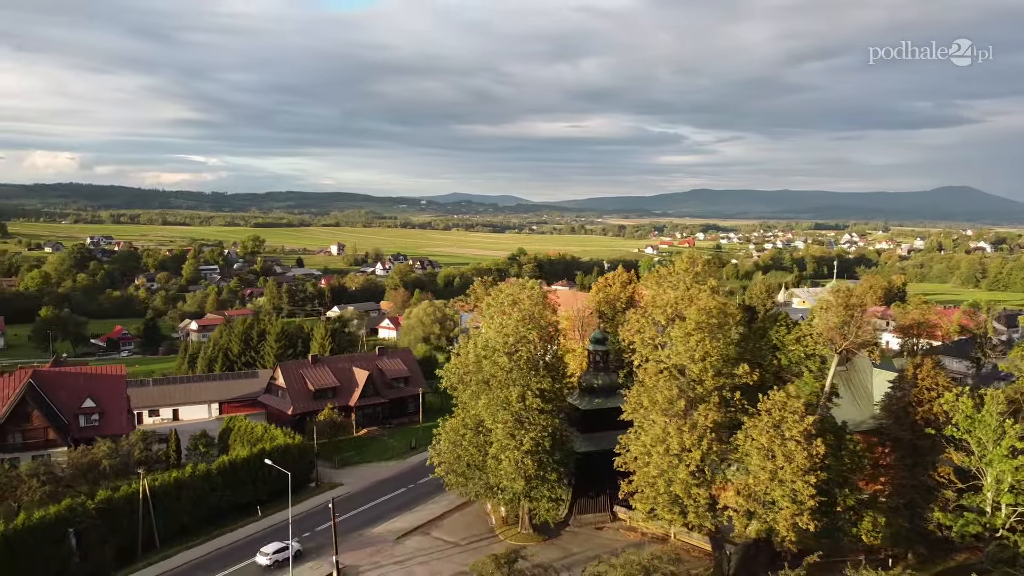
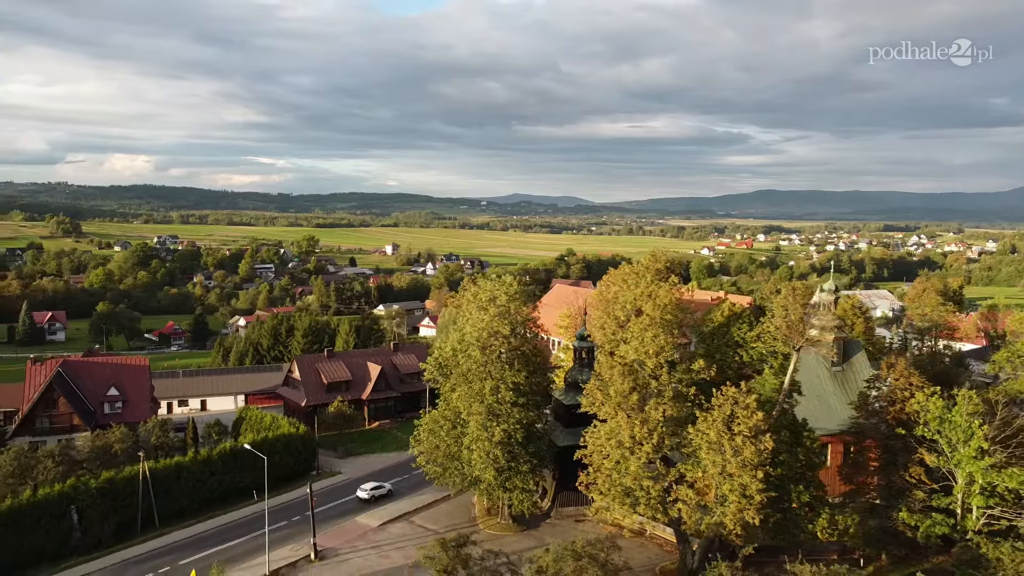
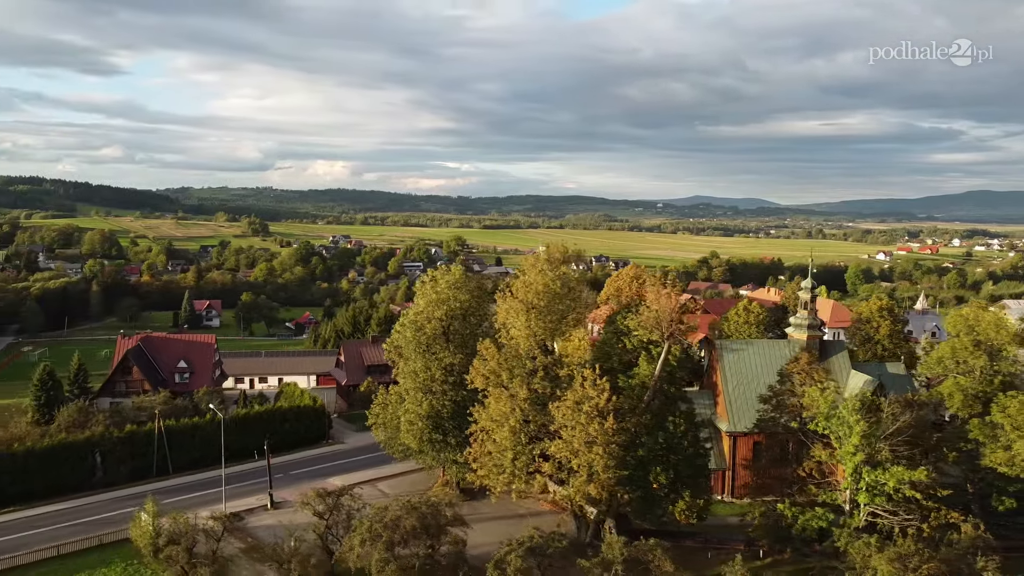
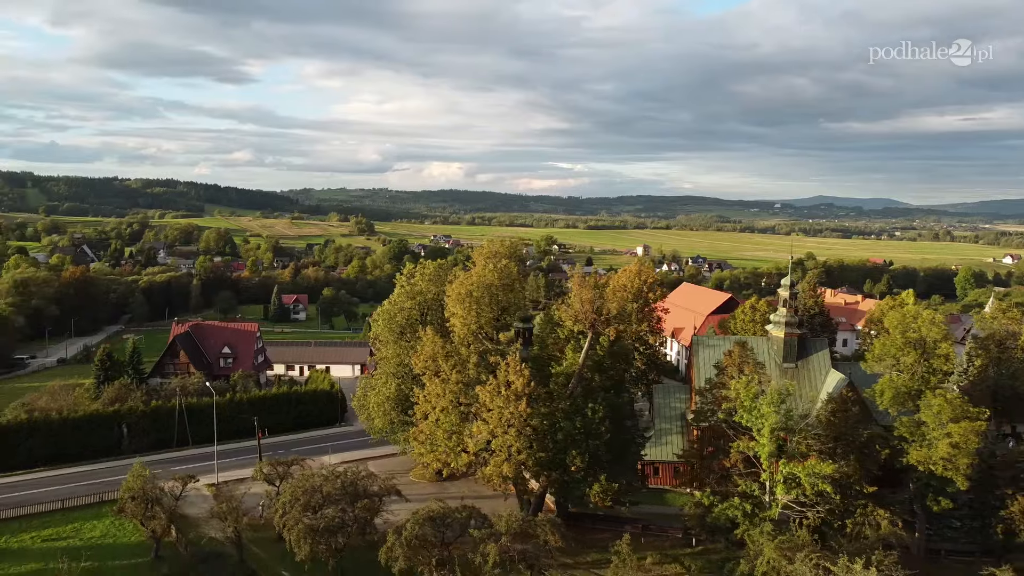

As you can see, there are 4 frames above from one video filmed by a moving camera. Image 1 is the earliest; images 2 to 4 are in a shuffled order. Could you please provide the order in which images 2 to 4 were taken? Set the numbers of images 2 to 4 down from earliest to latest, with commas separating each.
2, 3, 4
